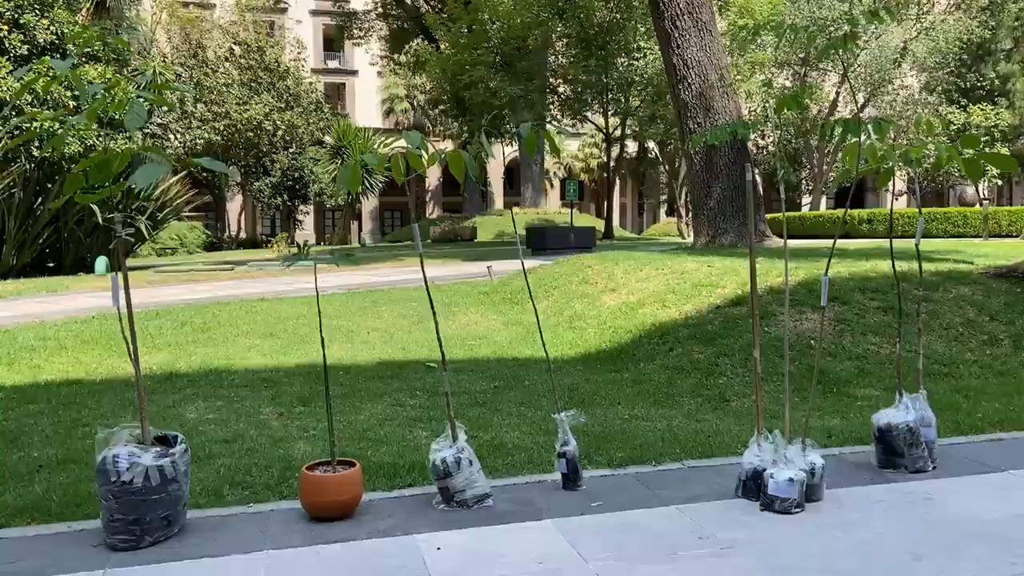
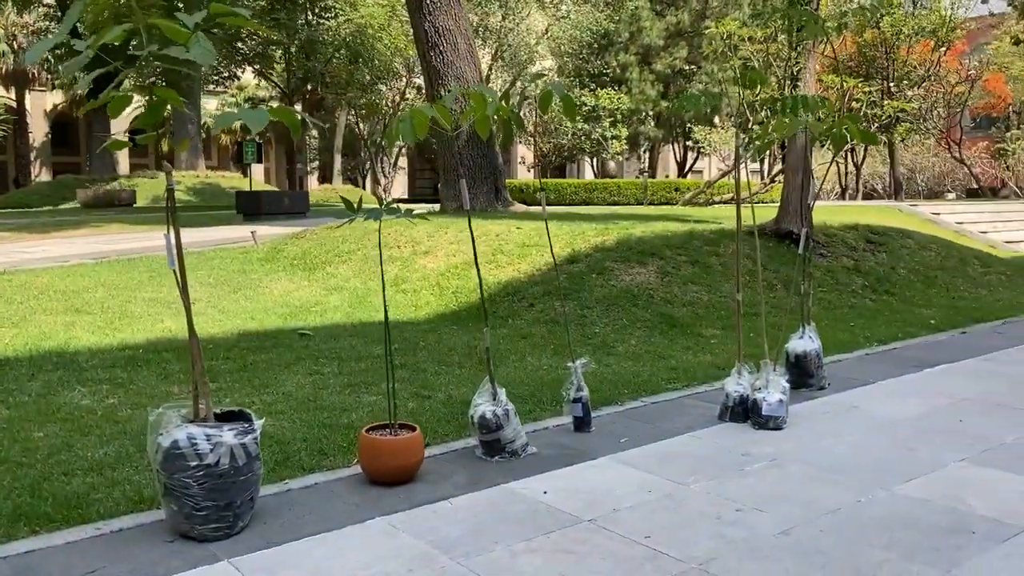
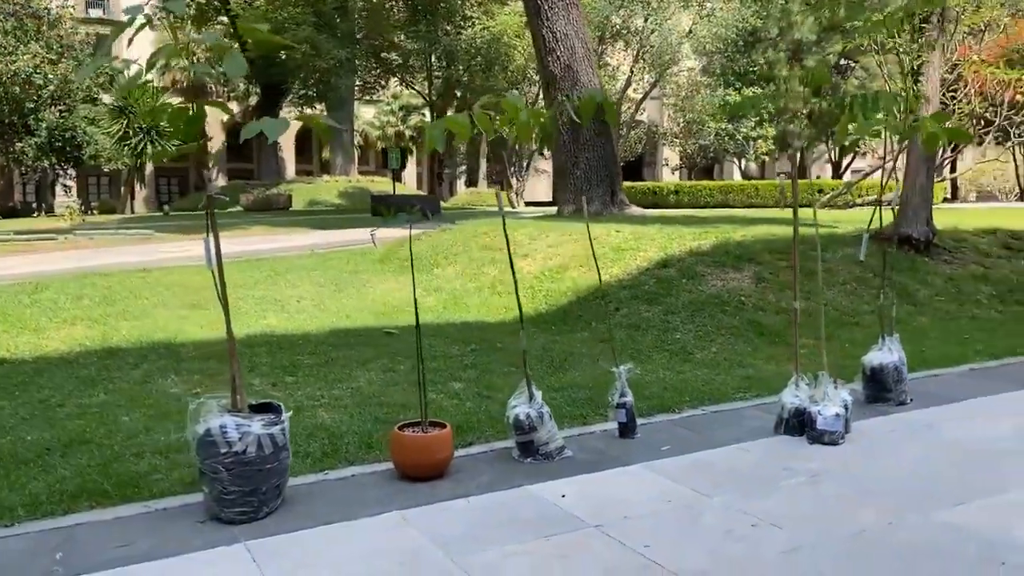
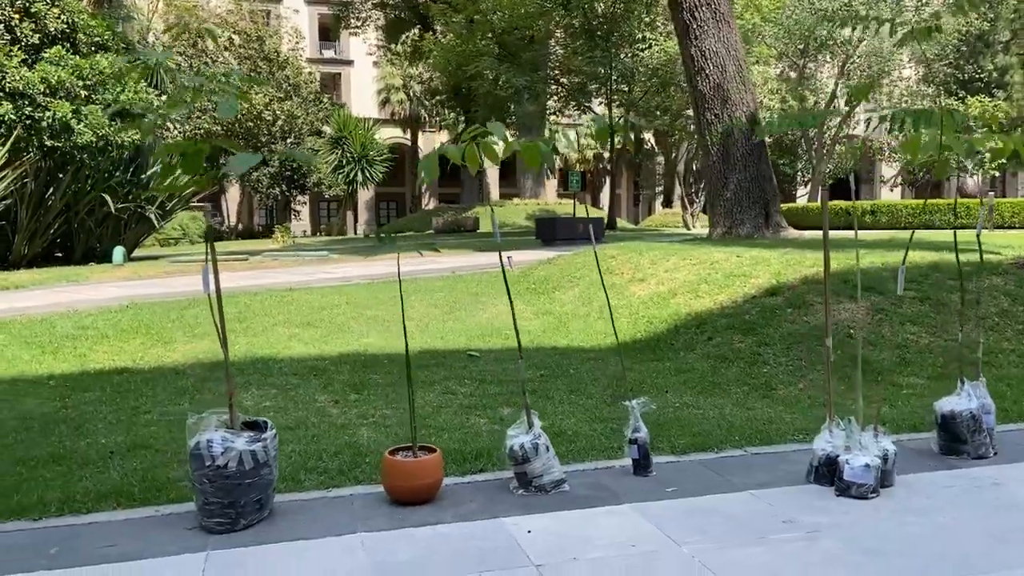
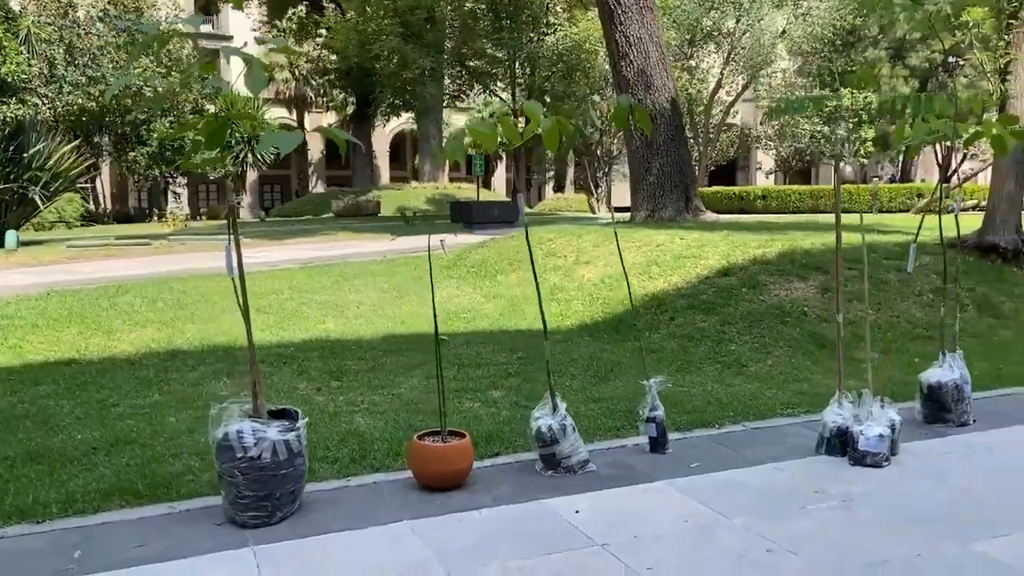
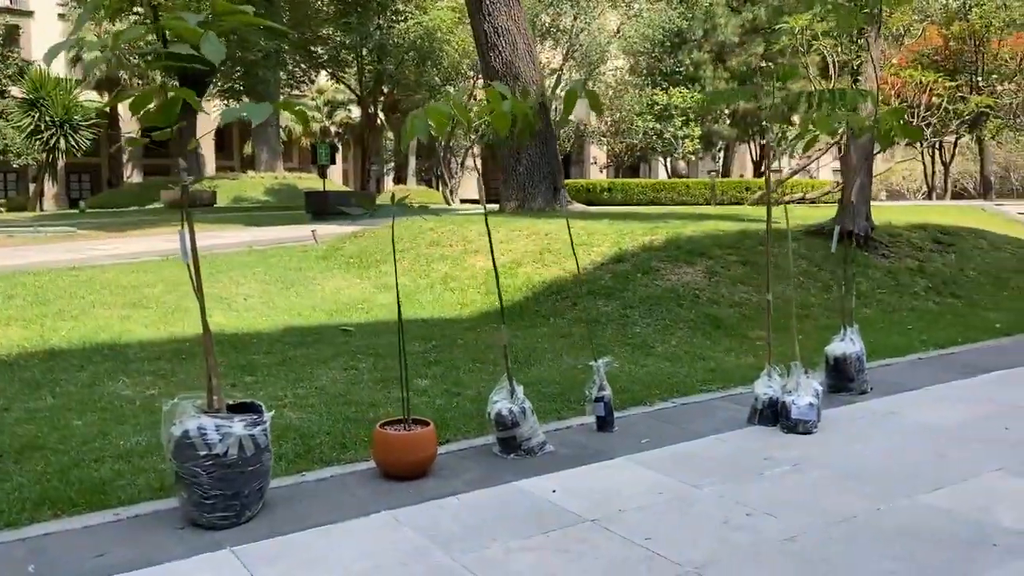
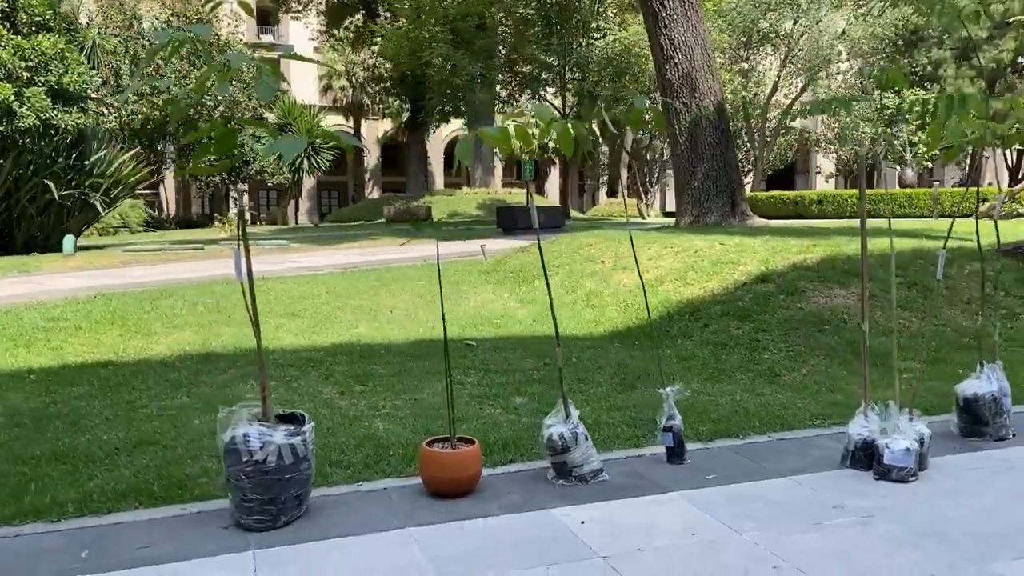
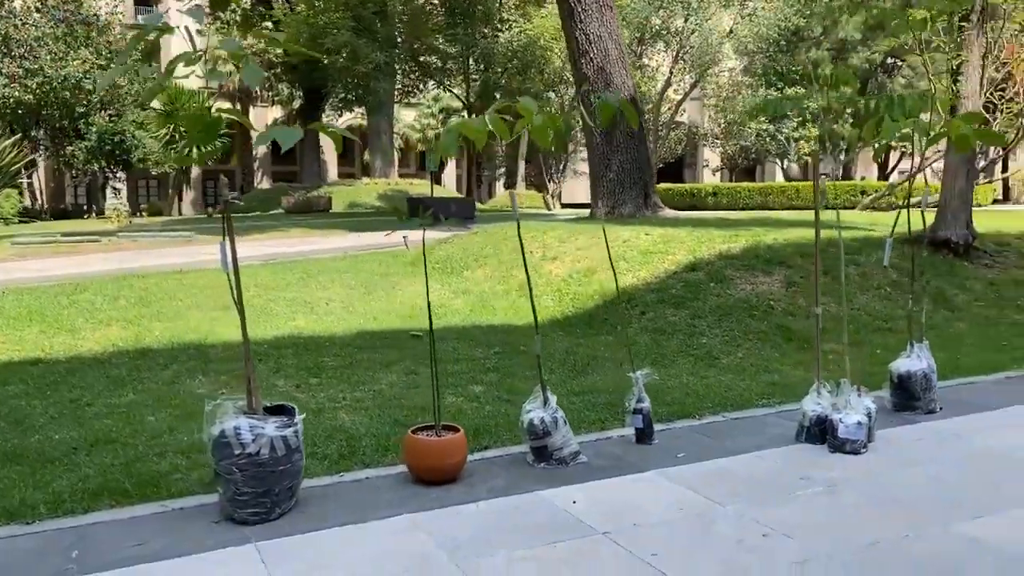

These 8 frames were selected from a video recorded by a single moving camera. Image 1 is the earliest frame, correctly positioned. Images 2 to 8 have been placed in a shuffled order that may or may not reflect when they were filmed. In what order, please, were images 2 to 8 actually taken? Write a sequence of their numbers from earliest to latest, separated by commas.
4, 7, 5, 8, 3, 6, 2
